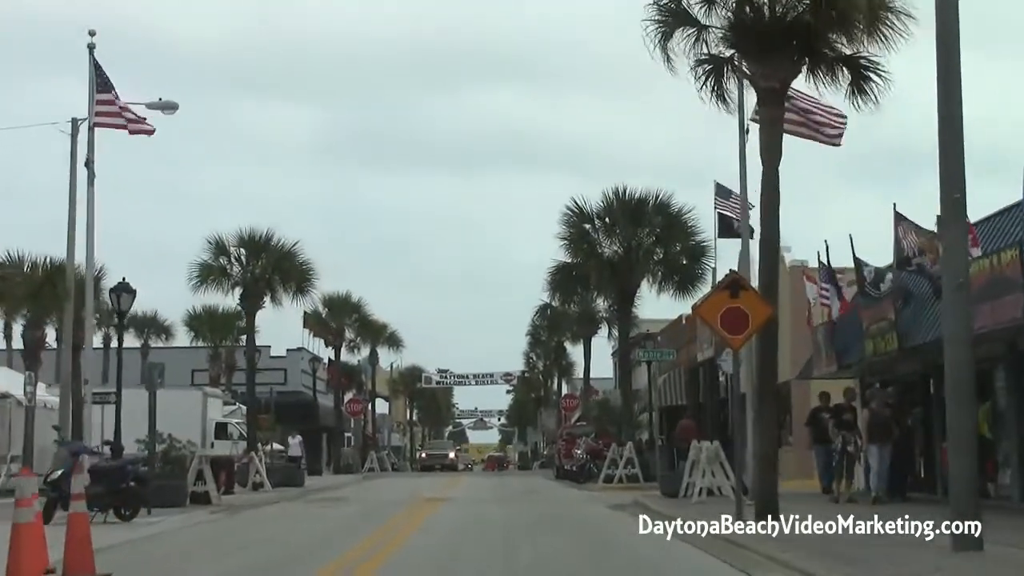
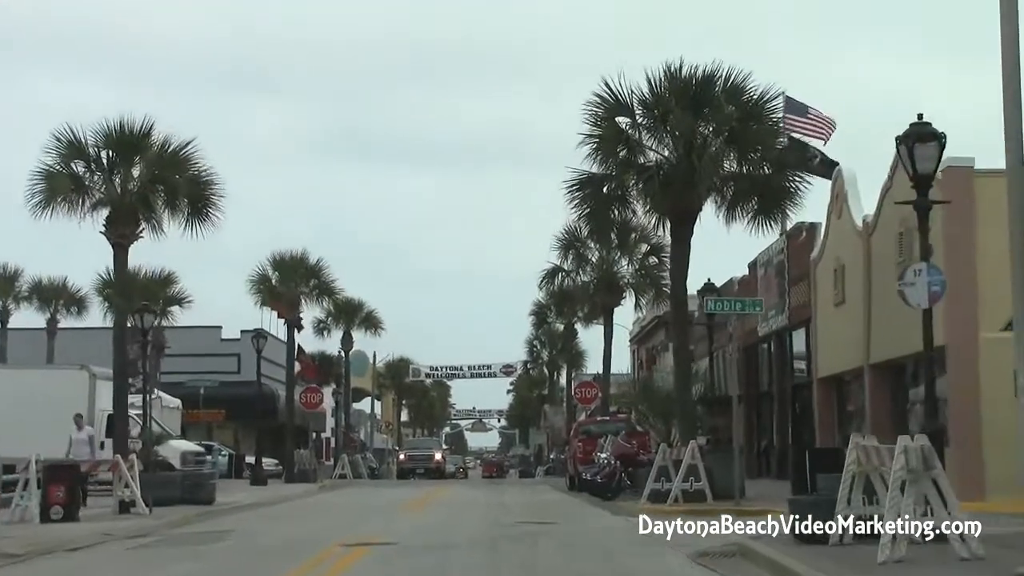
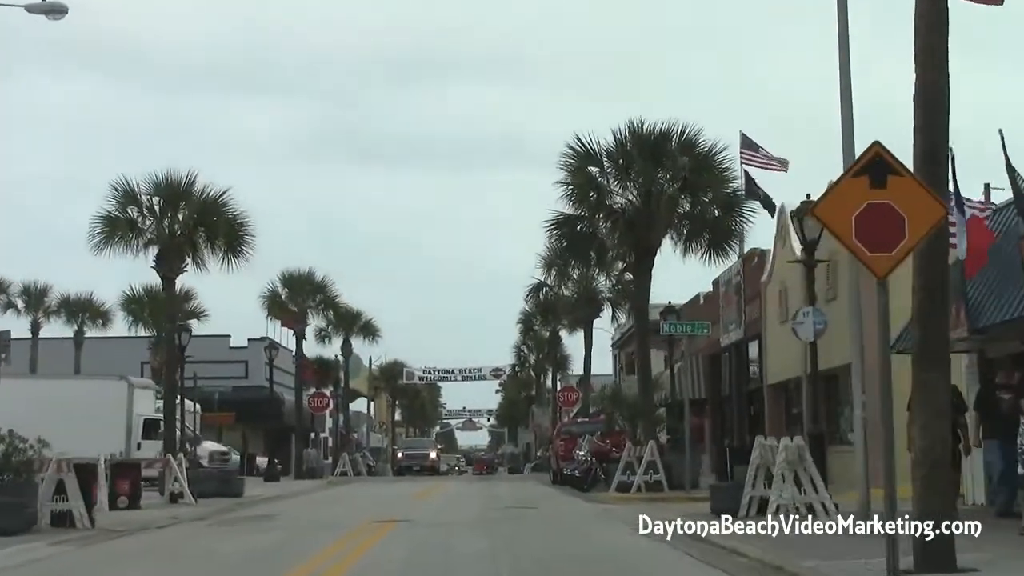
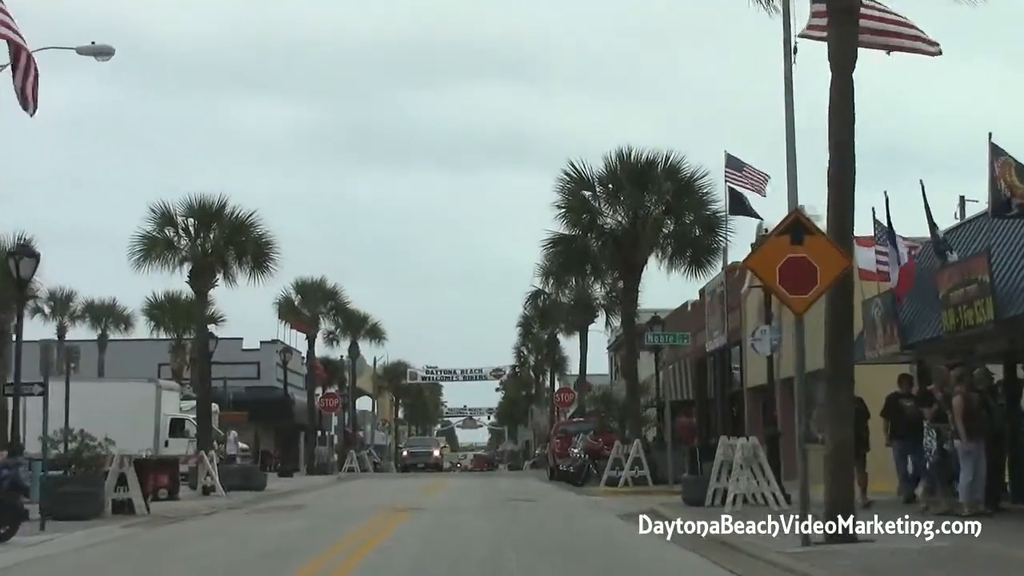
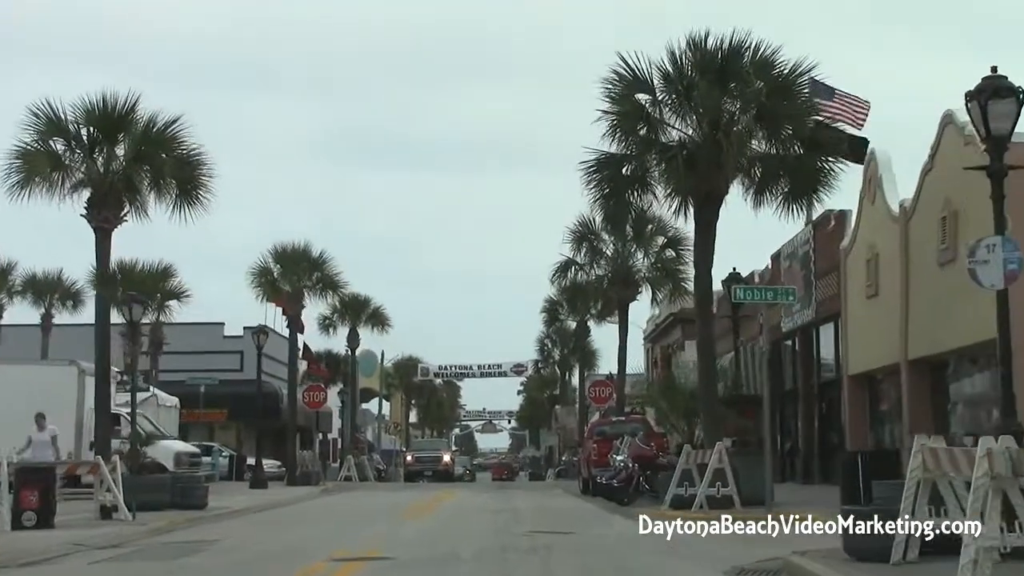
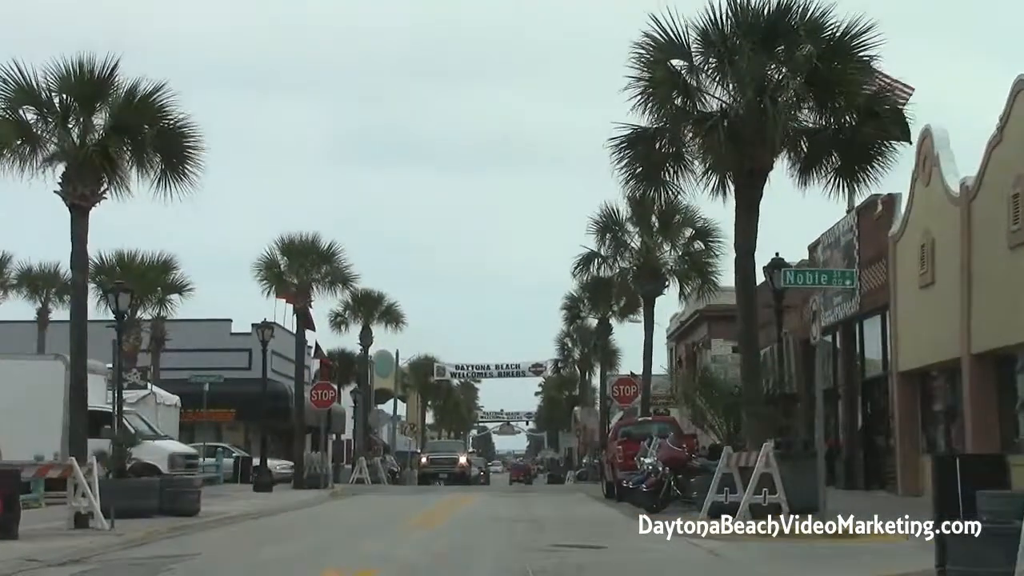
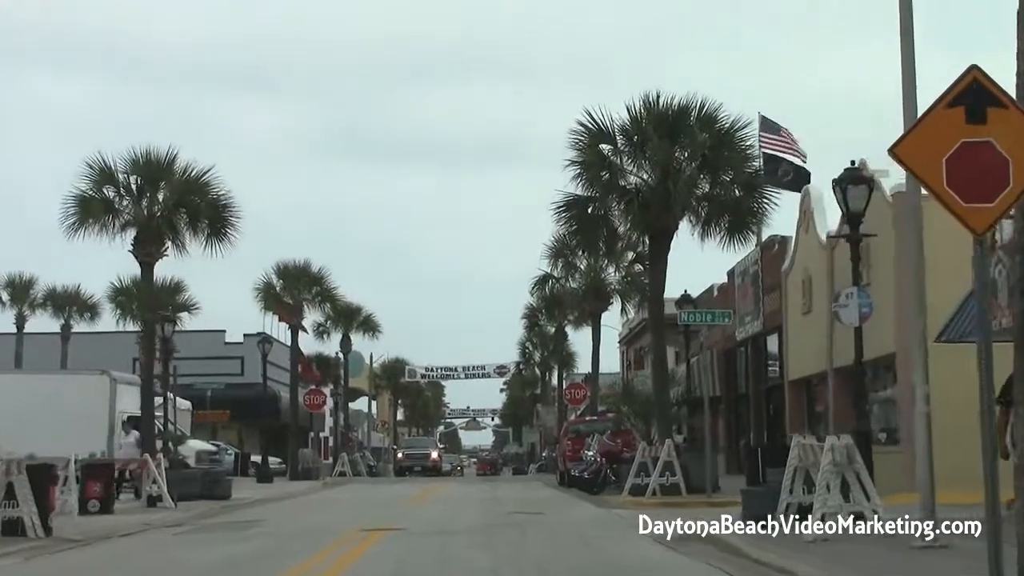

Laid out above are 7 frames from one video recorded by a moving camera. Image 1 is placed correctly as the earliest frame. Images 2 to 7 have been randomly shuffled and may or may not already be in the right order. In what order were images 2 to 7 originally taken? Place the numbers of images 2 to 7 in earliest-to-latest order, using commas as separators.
4, 3, 7, 2, 5, 6
